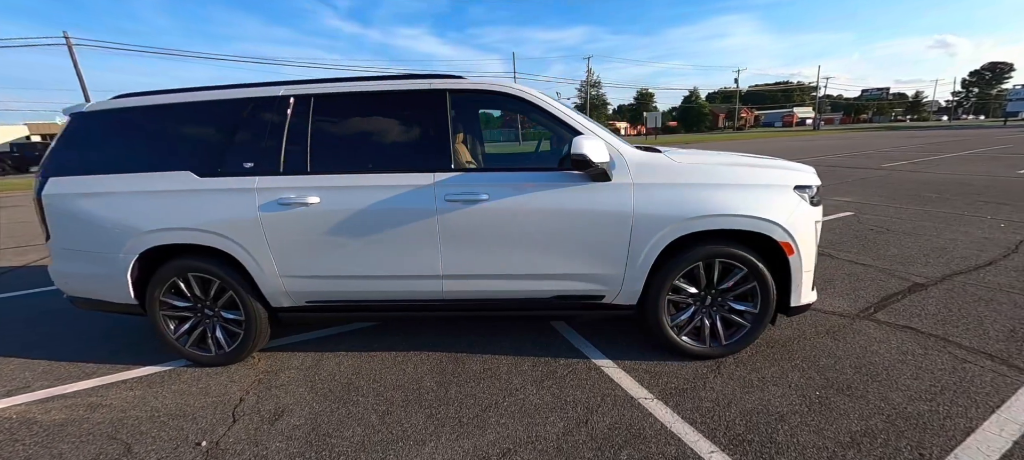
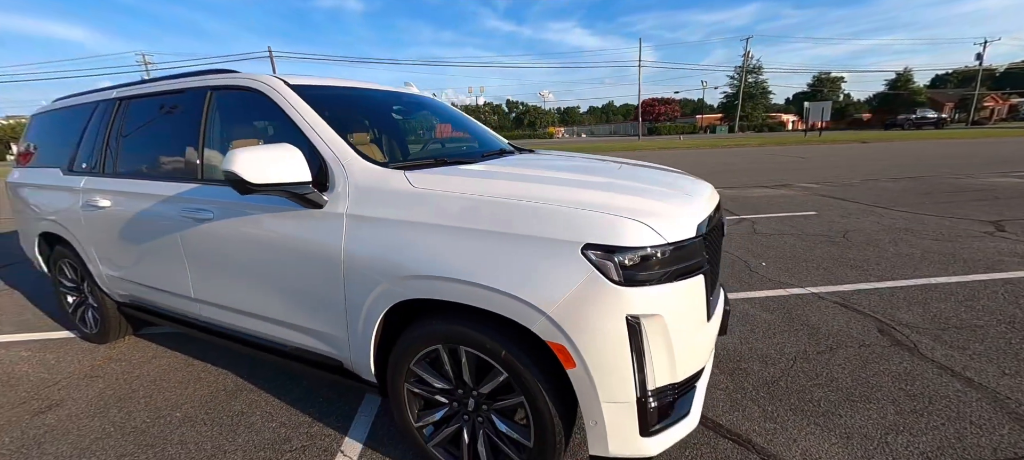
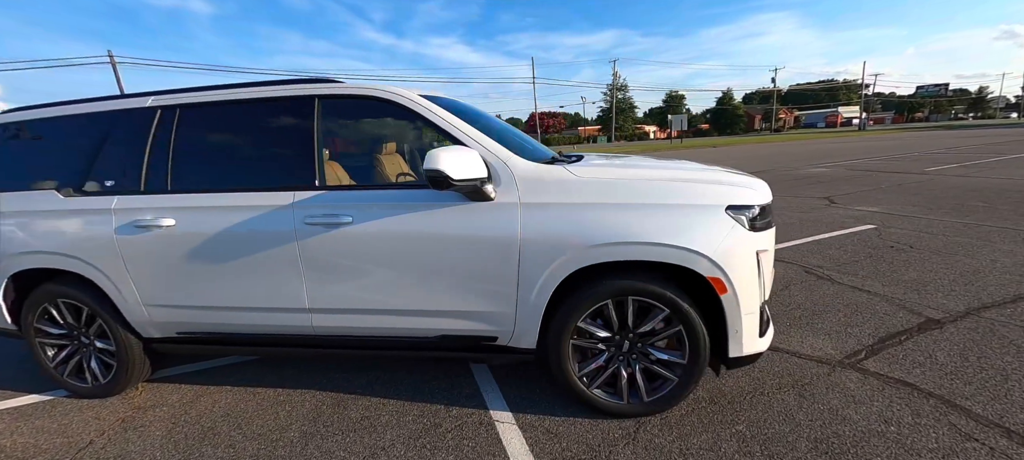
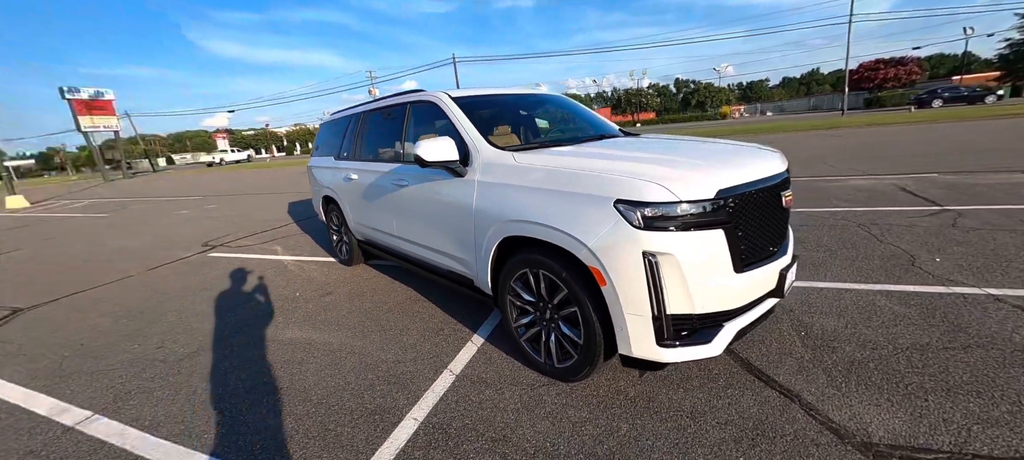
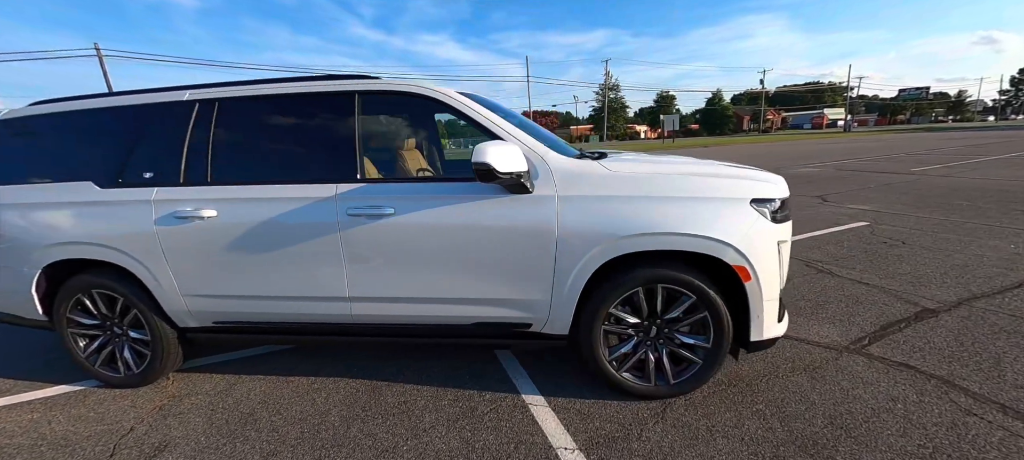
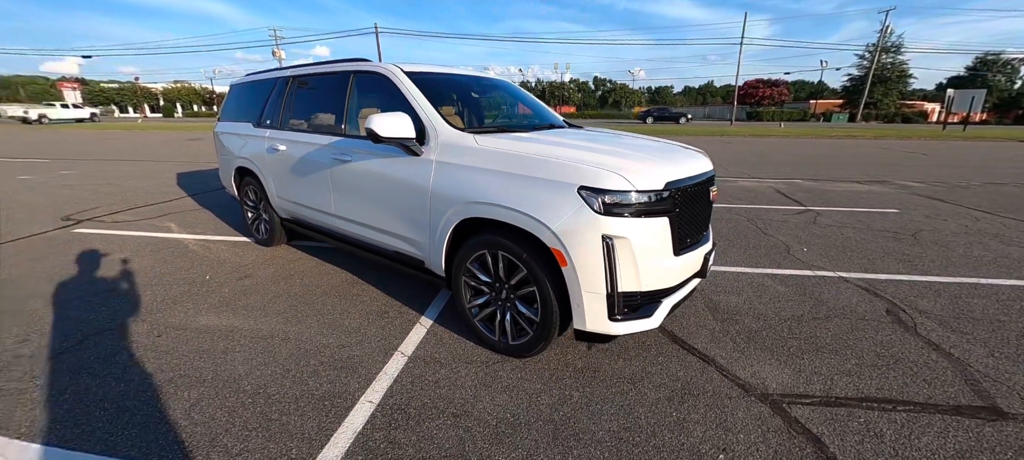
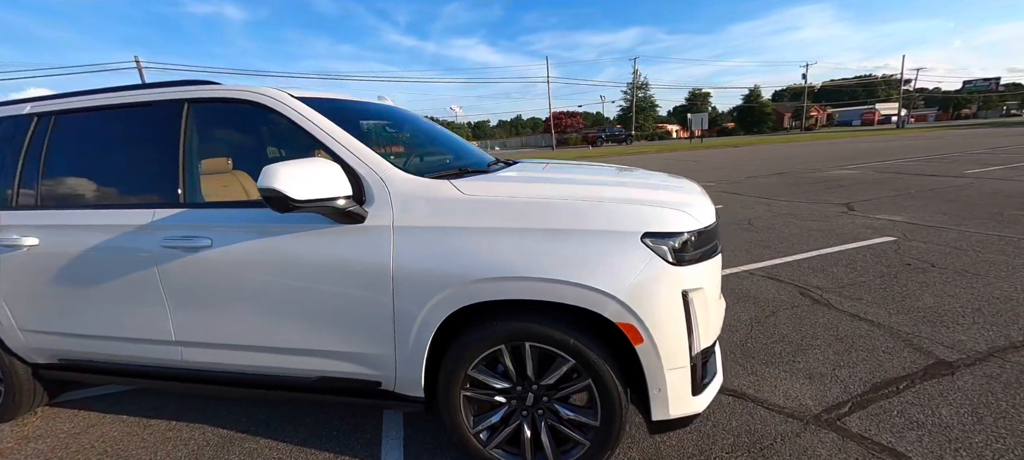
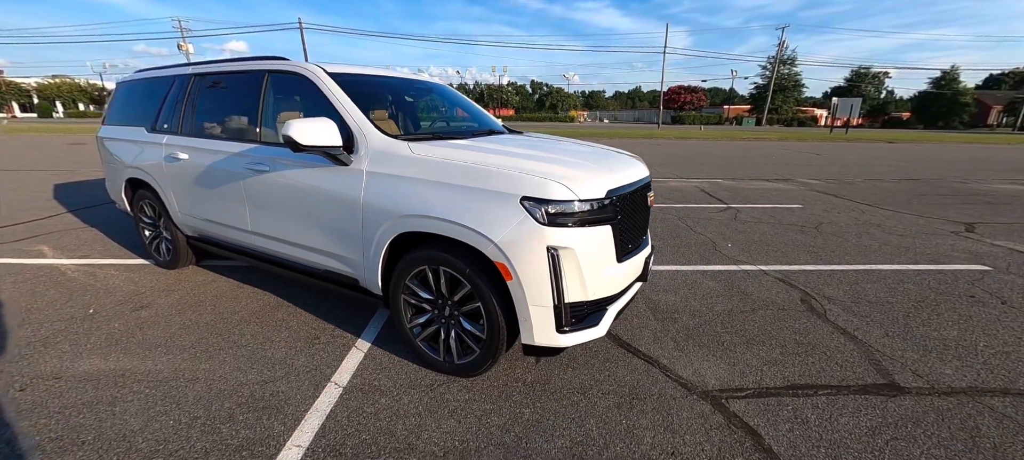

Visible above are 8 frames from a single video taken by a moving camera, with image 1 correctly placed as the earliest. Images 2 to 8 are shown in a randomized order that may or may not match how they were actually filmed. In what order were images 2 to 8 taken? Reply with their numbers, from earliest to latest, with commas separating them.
5, 3, 7, 2, 8, 6, 4
